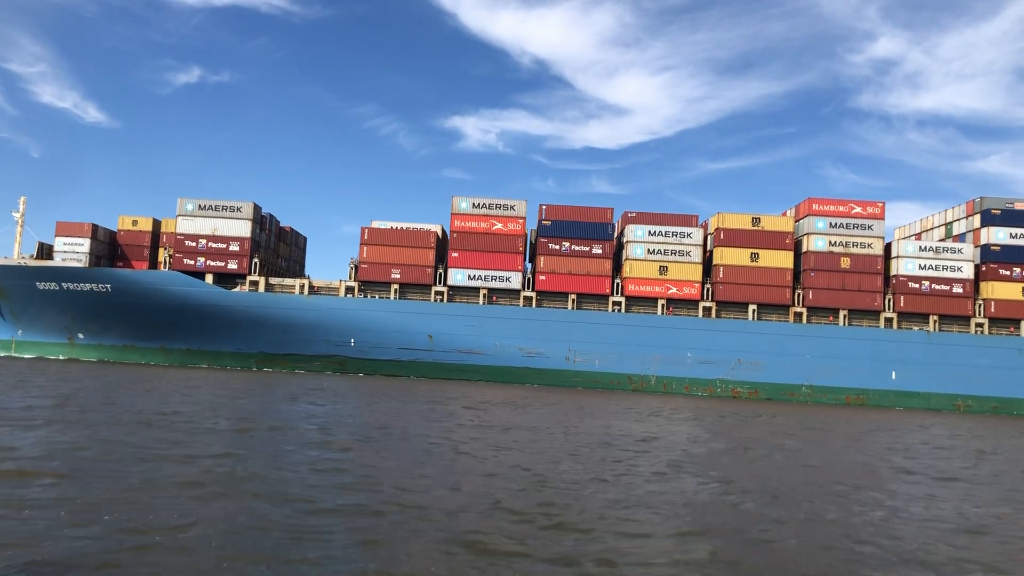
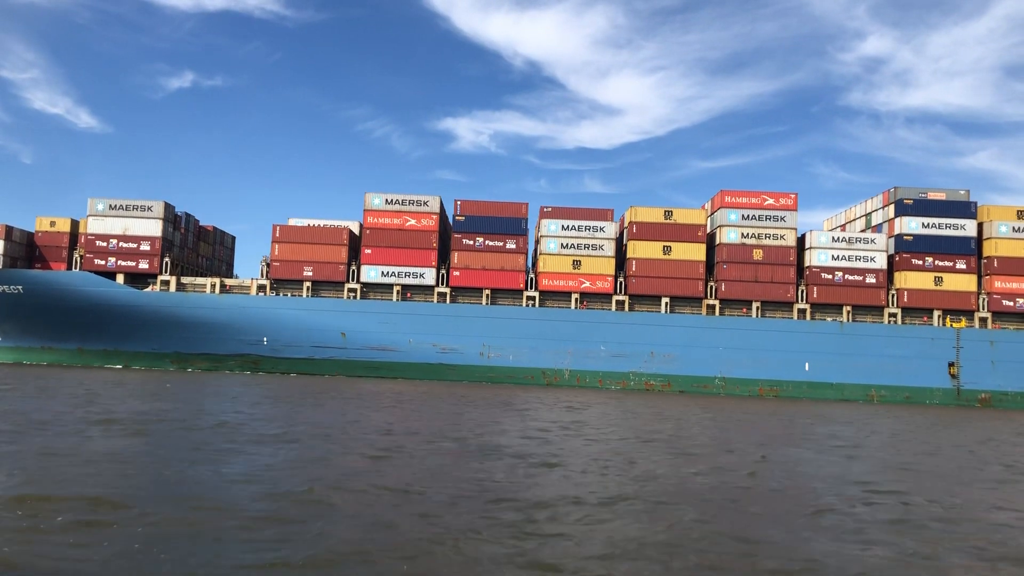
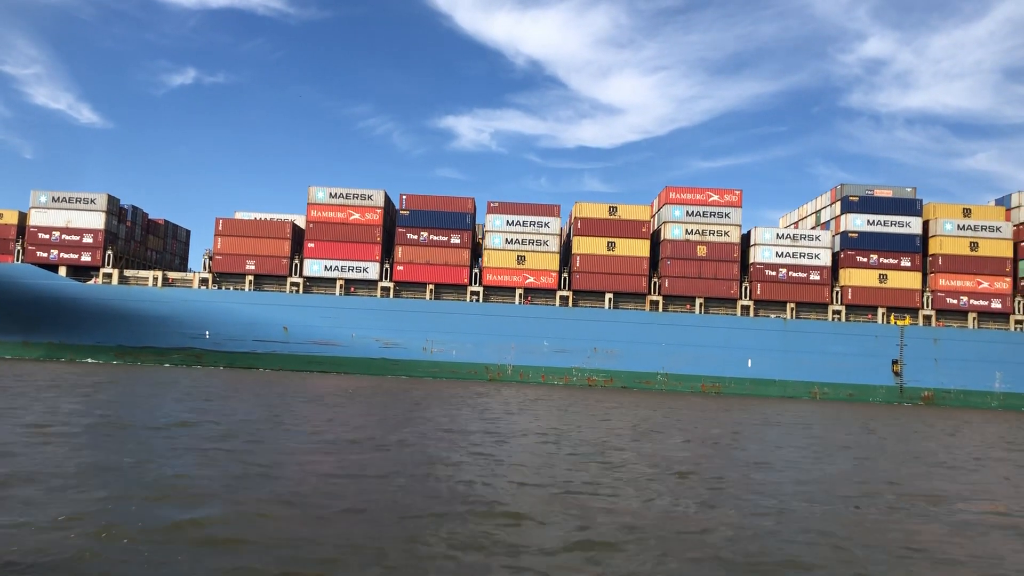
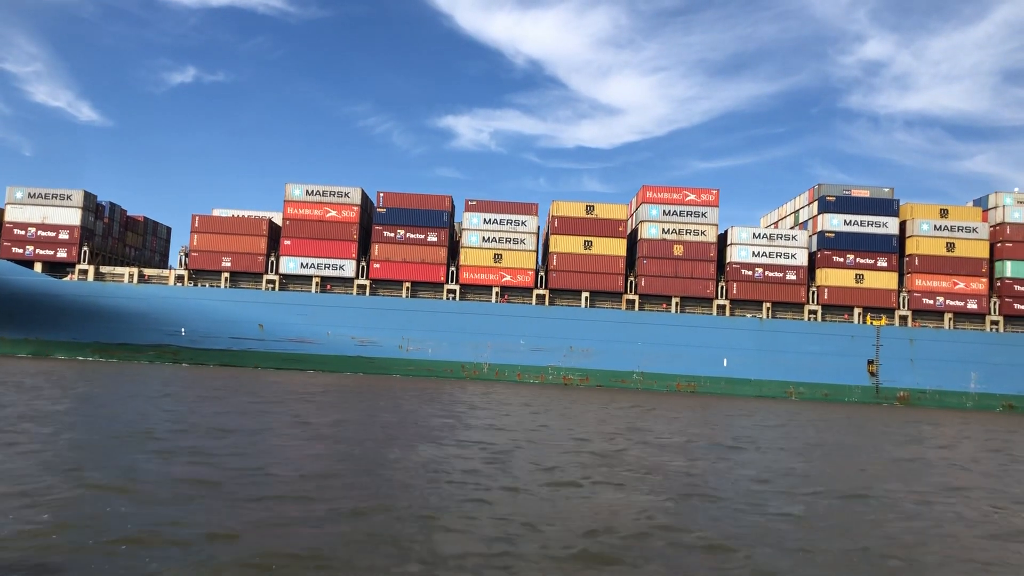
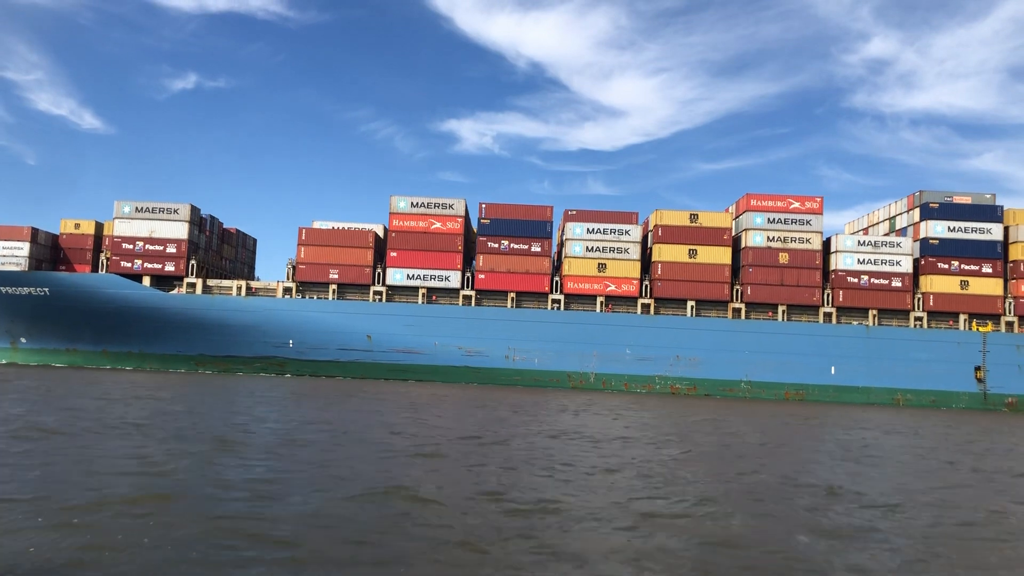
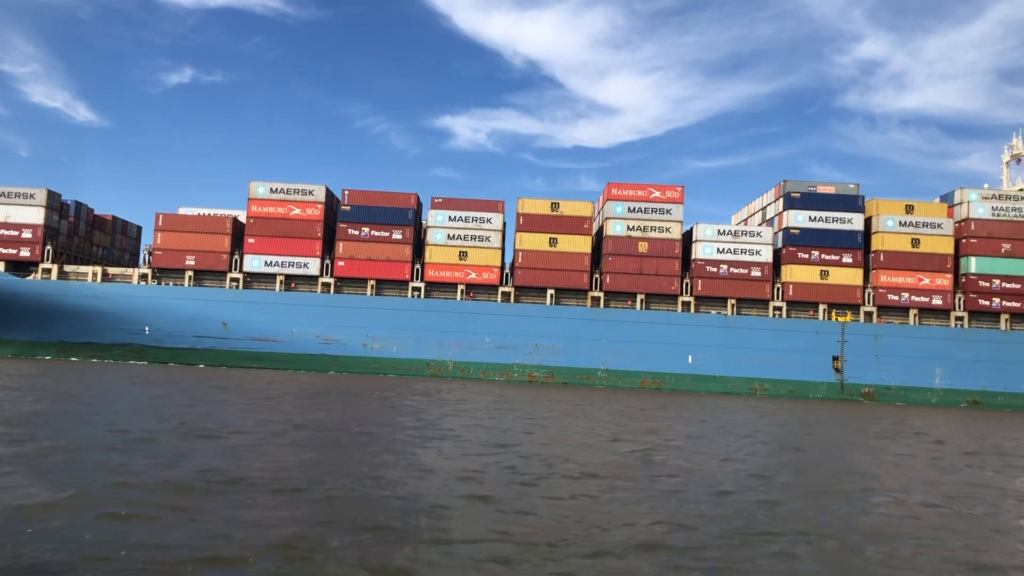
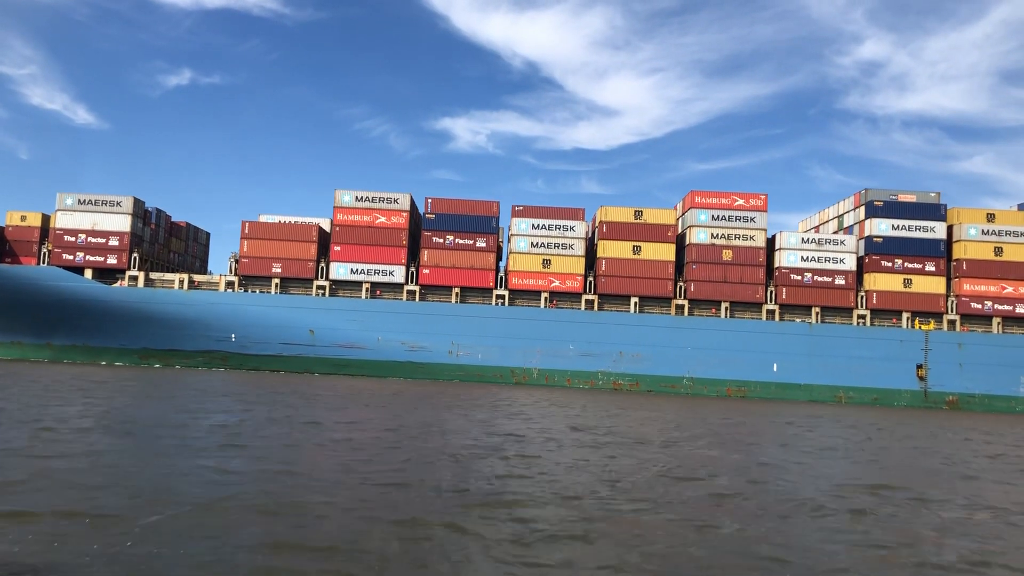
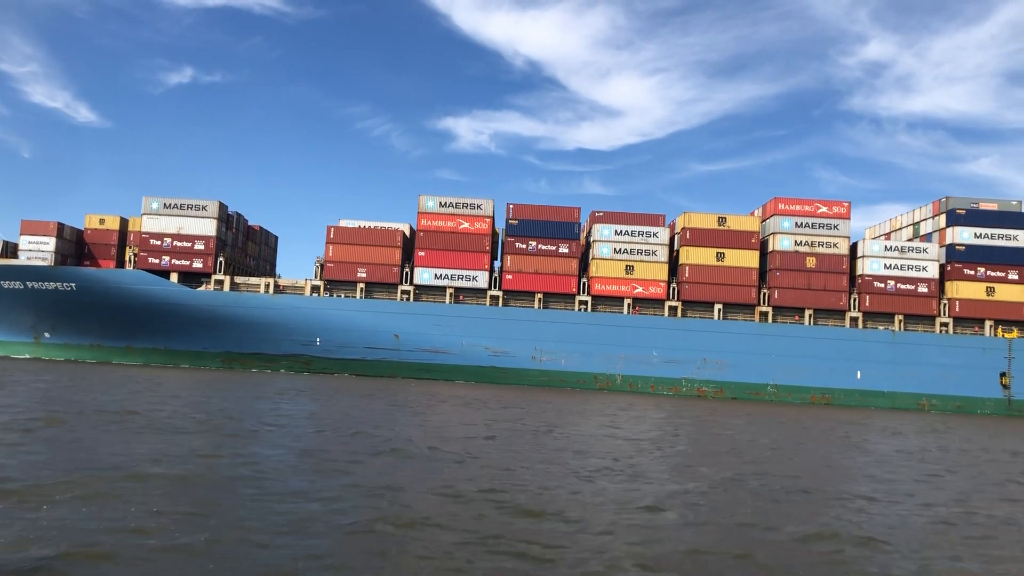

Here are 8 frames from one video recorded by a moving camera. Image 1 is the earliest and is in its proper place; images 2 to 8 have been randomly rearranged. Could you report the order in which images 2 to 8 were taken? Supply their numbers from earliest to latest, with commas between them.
8, 5, 2, 7, 3, 4, 6
